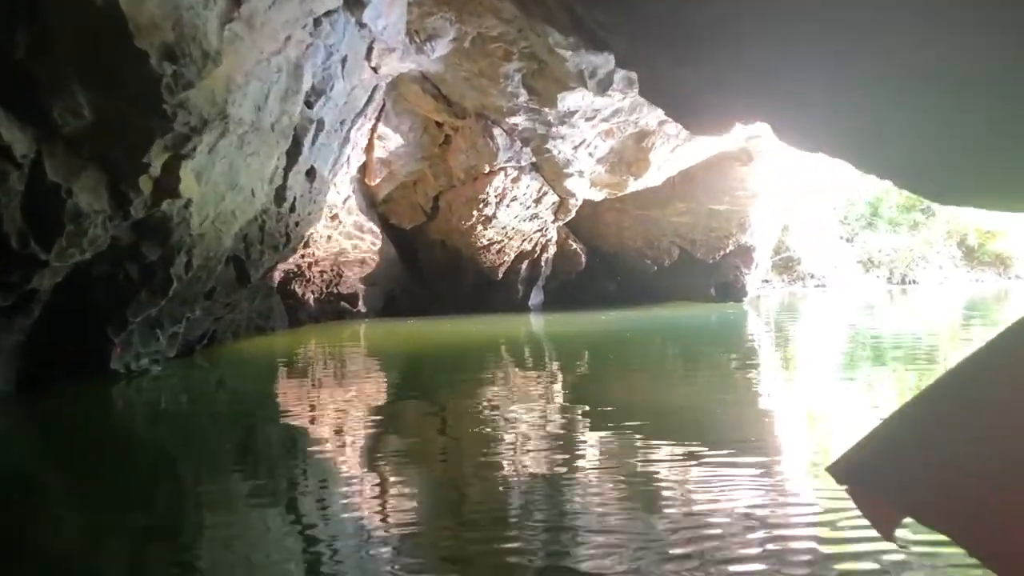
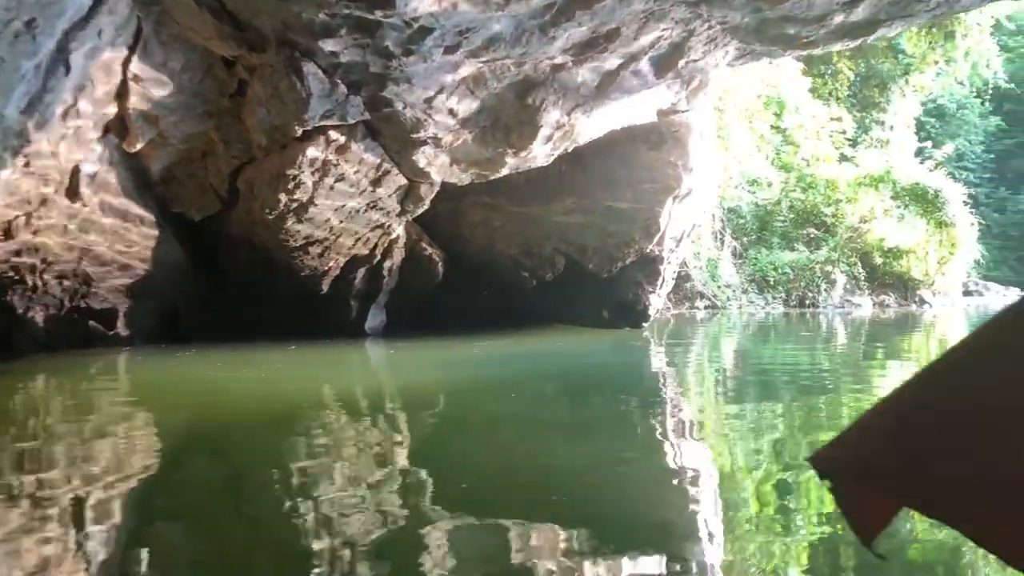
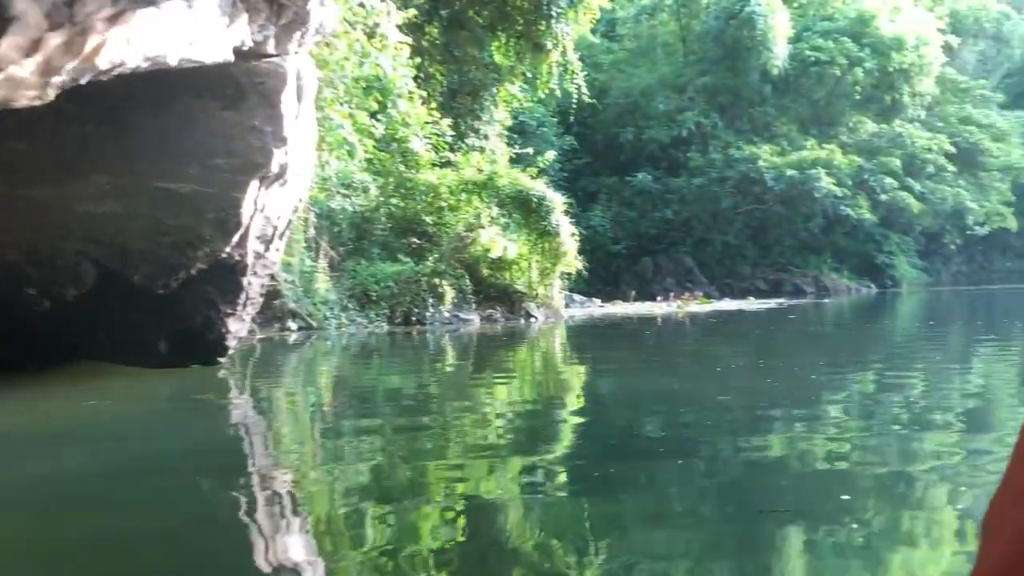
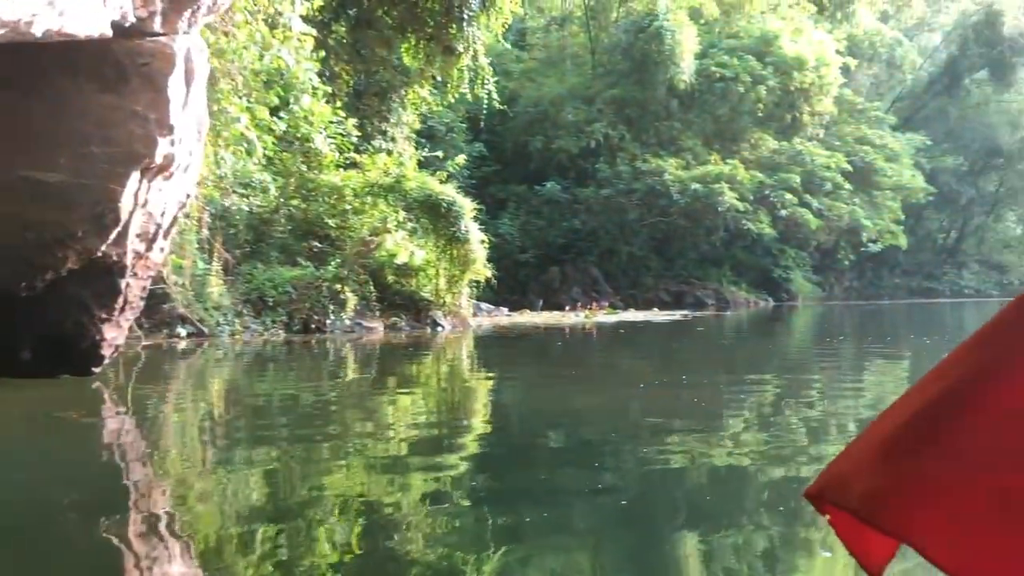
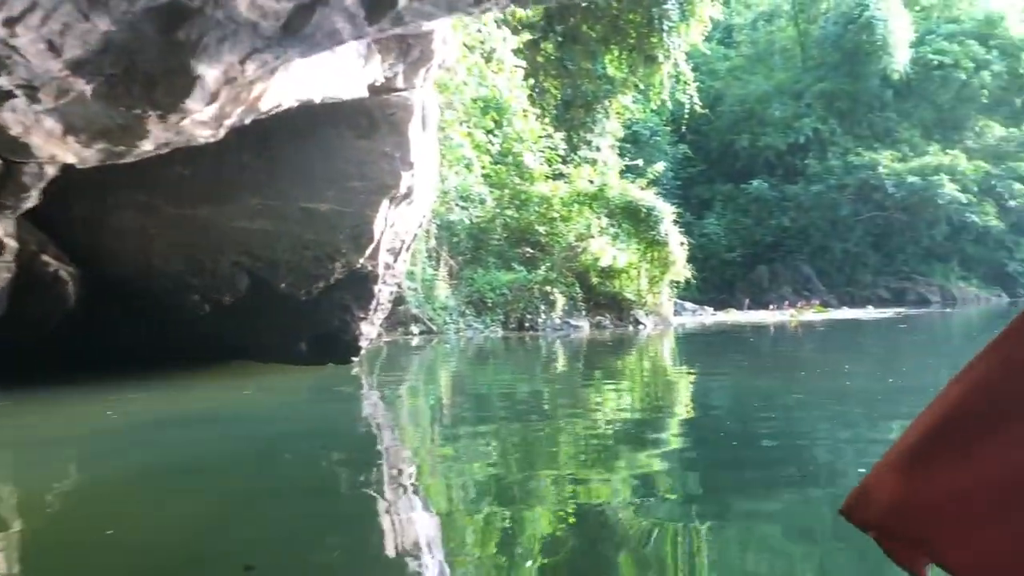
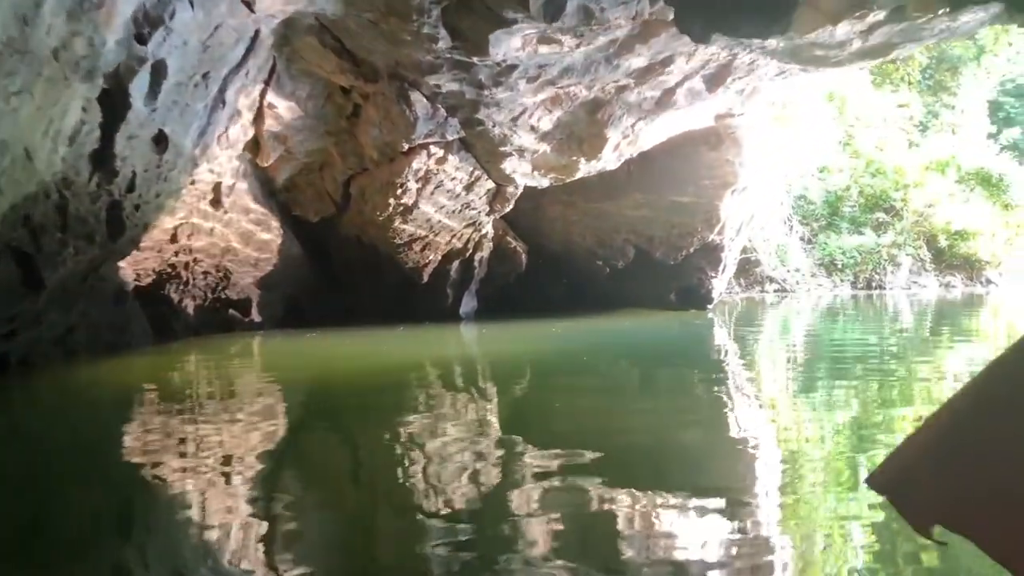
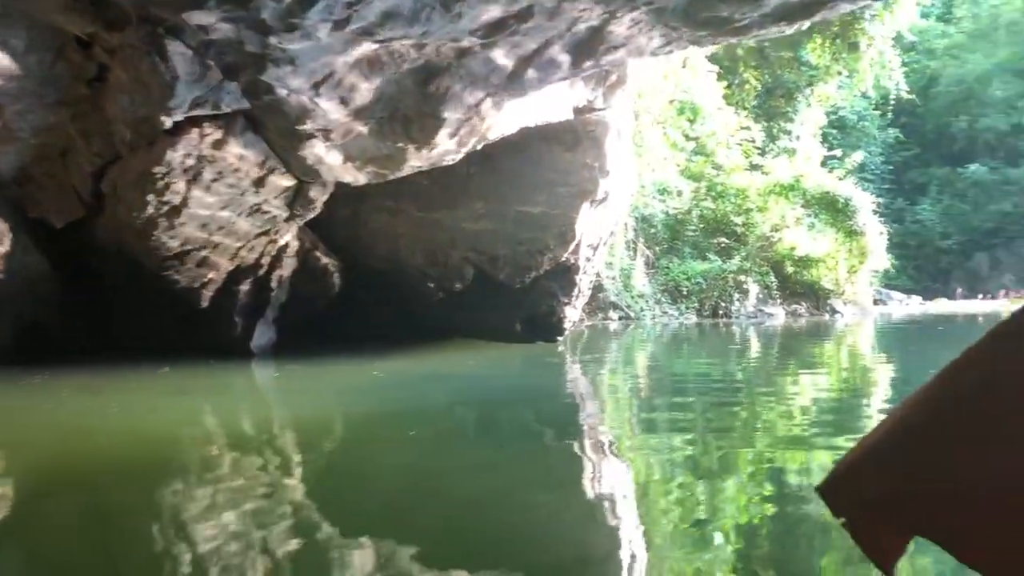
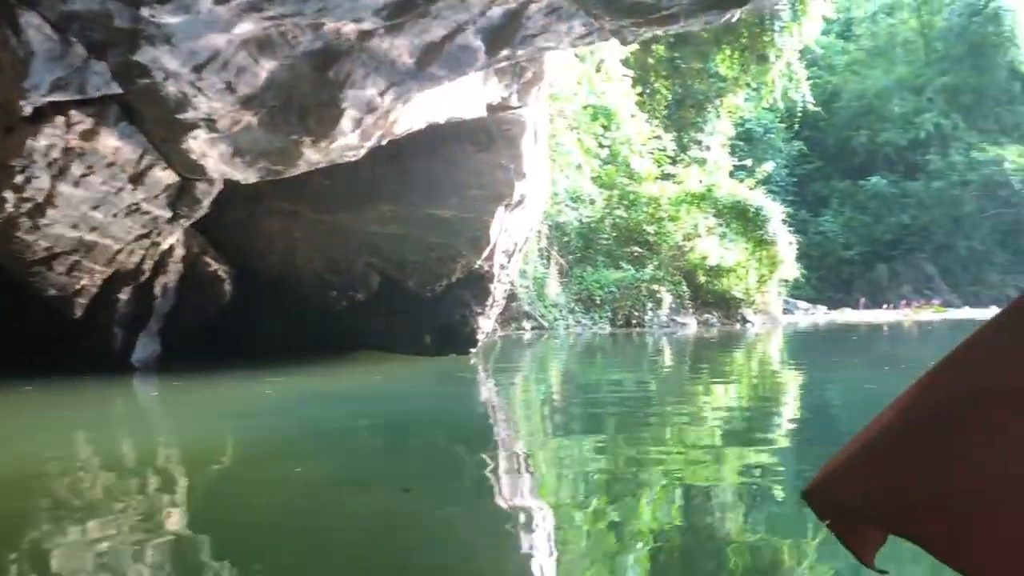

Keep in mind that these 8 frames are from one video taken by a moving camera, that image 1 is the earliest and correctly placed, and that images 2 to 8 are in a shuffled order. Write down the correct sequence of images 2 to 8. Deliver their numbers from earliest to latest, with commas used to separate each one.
6, 2, 7, 8, 5, 3, 4
